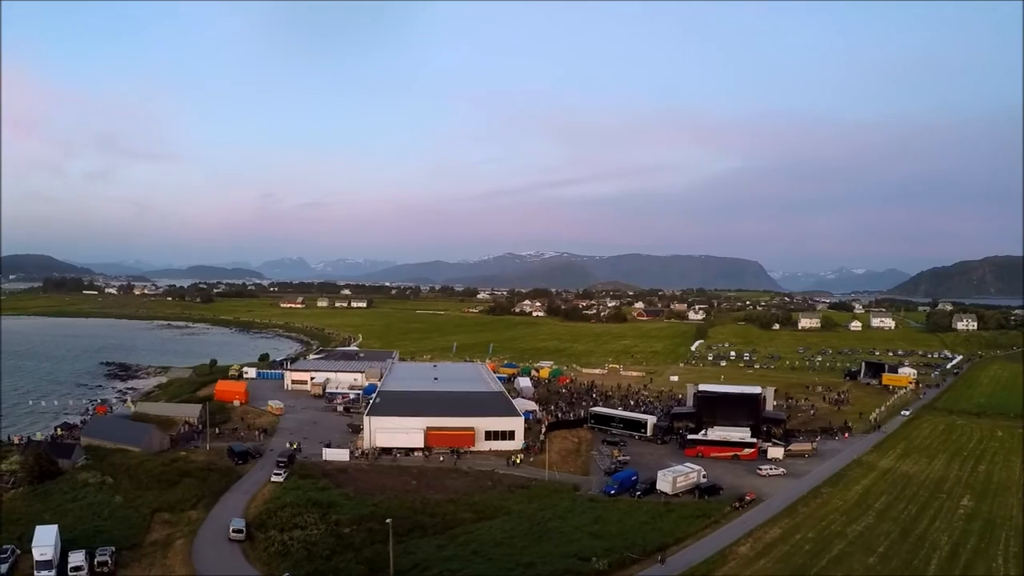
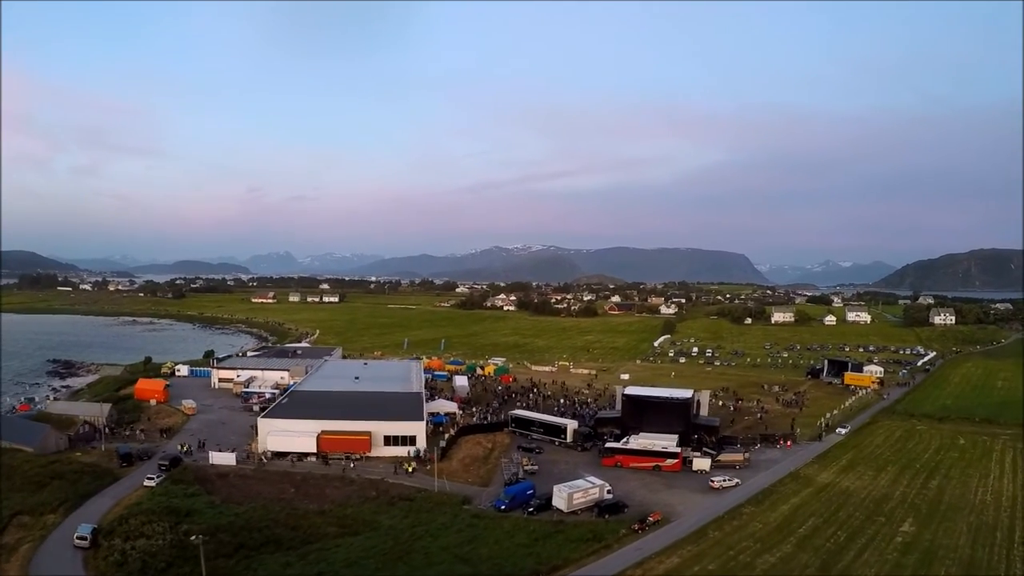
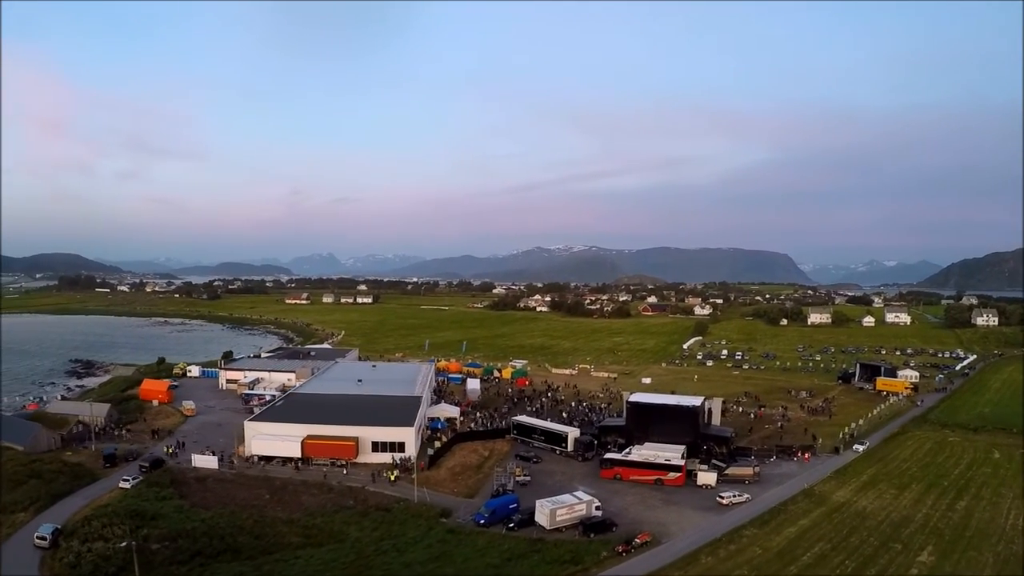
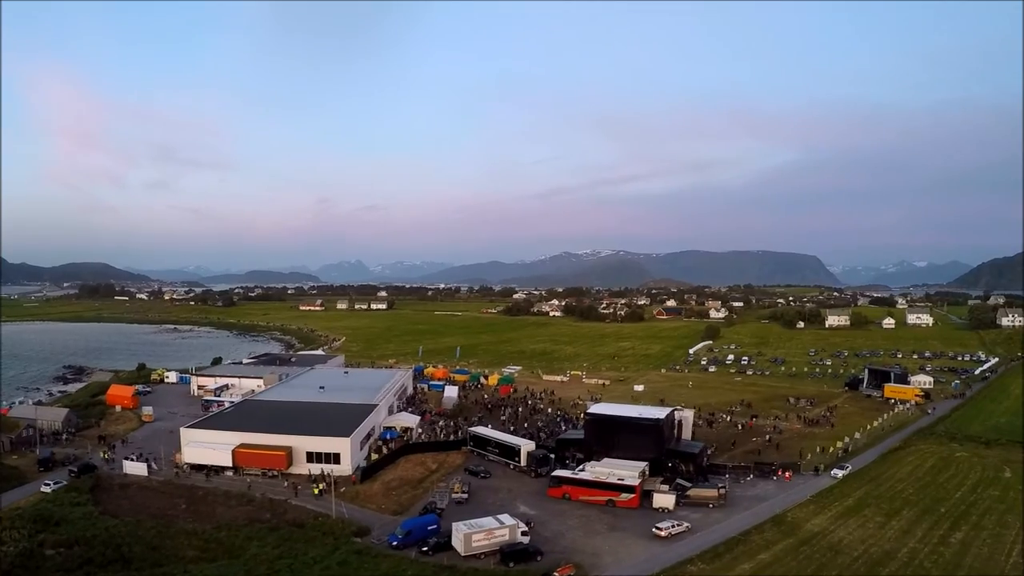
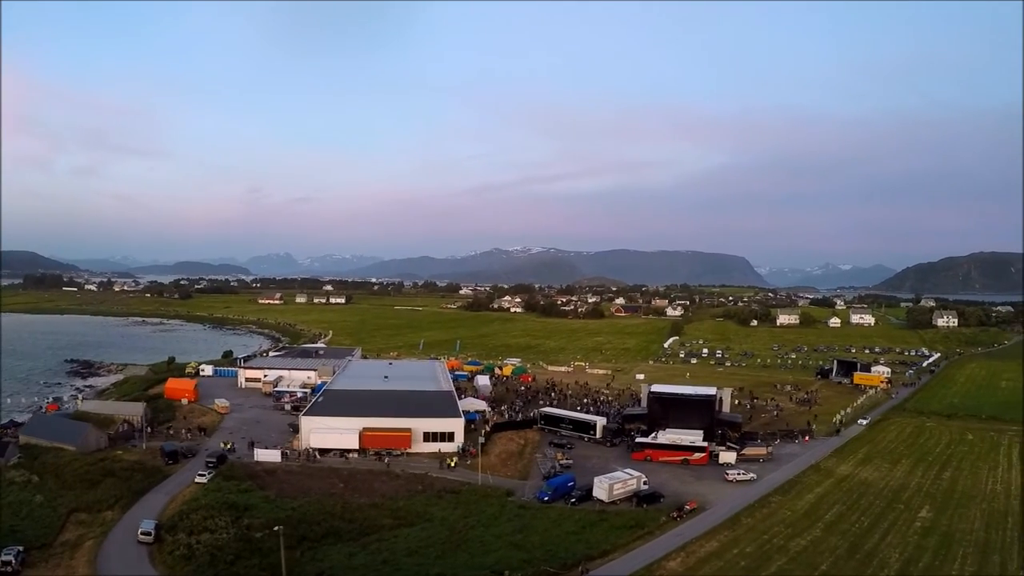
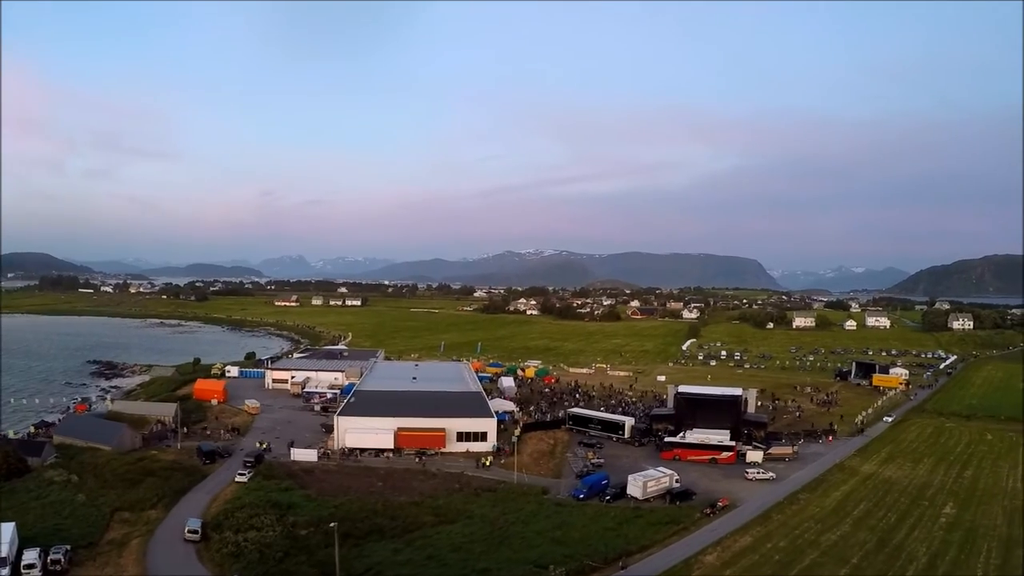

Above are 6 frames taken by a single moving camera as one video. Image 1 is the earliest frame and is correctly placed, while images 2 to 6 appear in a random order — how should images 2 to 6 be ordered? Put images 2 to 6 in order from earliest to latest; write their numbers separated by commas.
6, 5, 2, 3, 4
